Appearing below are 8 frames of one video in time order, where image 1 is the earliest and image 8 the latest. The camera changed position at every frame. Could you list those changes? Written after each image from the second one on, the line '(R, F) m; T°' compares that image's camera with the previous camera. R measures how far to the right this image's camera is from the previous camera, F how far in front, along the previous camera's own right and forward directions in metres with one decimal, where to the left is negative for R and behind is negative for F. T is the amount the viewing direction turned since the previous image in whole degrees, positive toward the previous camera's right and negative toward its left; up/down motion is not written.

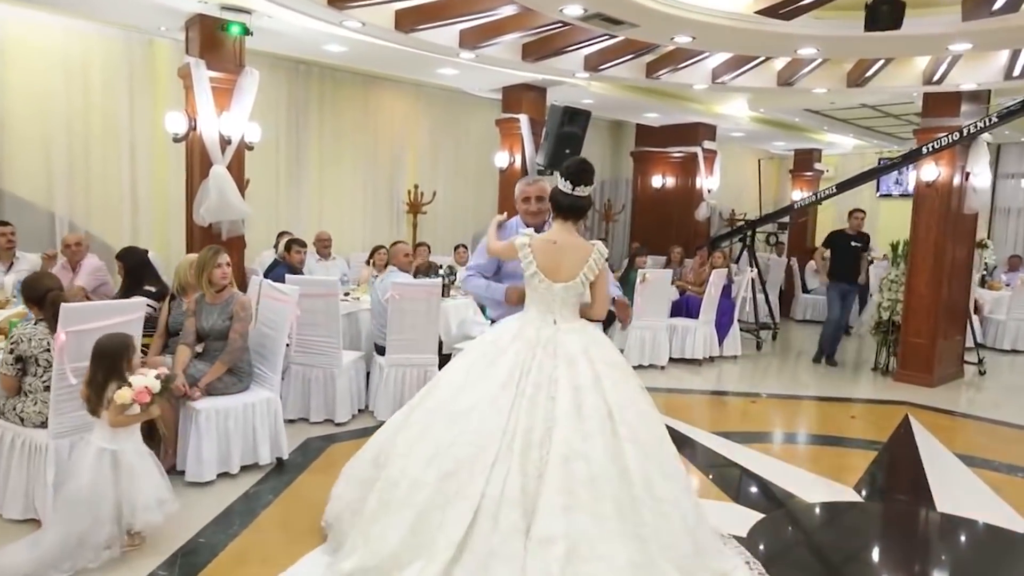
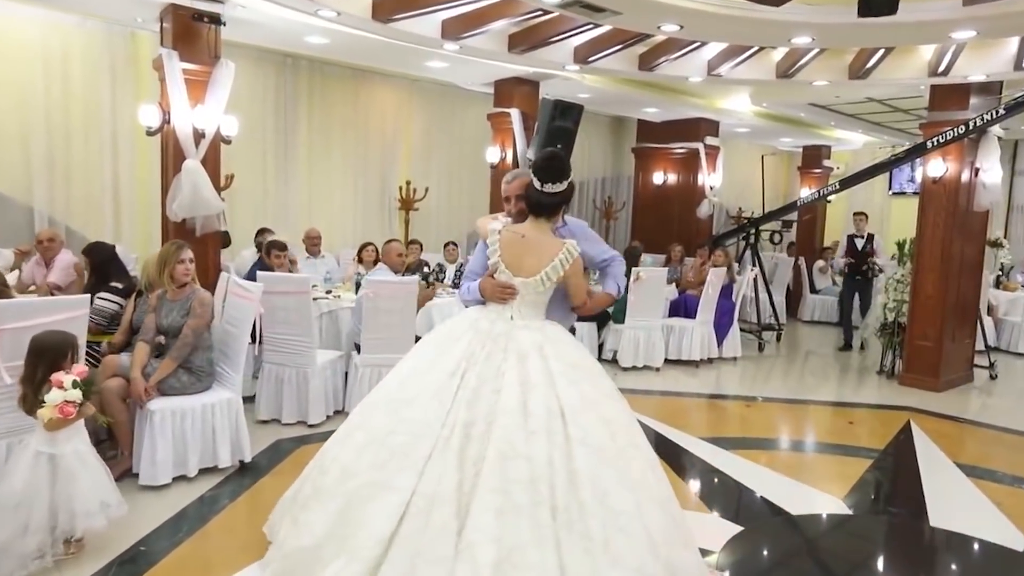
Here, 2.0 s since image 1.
(+0.2, +0.2) m; -1°
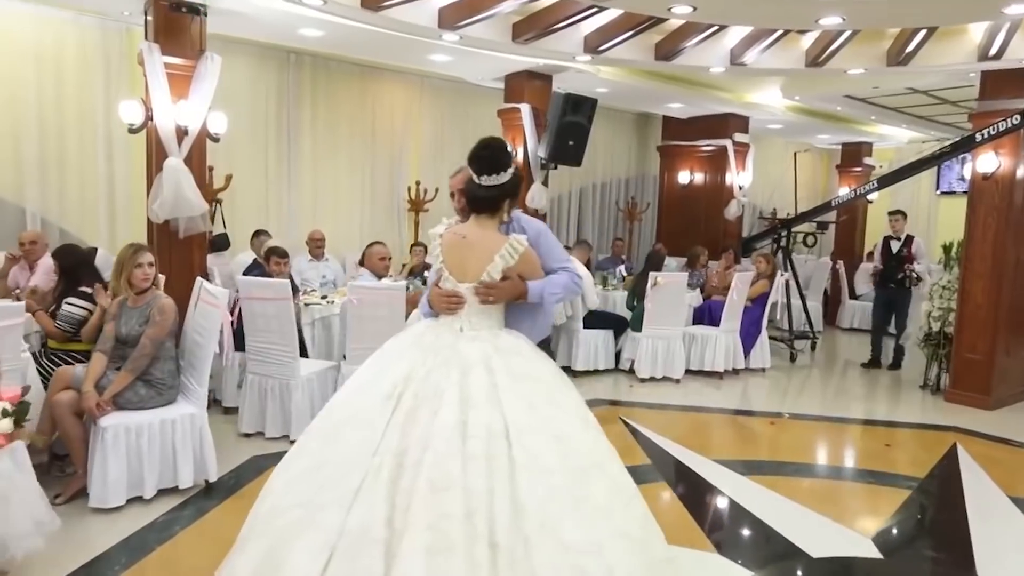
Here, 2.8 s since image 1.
(+0.3, +0.4) m; -3°
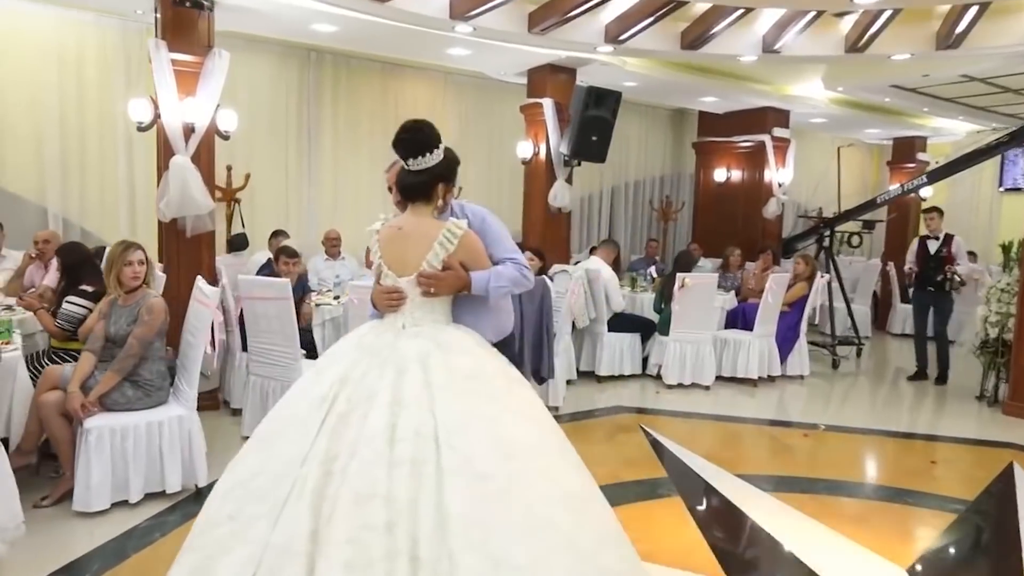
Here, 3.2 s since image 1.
(+0.2, +0.2) m; -4°
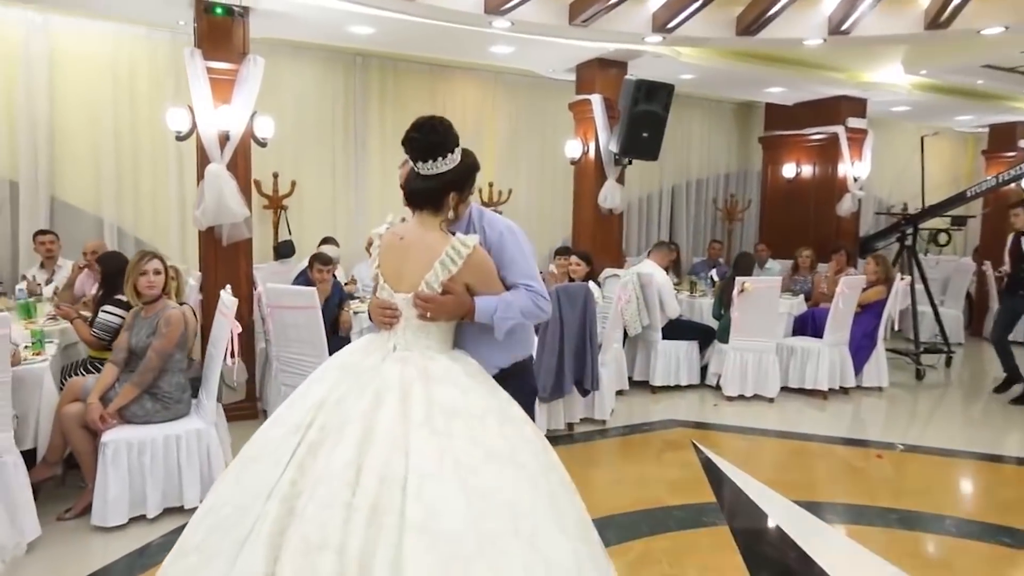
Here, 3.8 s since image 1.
(+0.2, +0.3) m; -6°
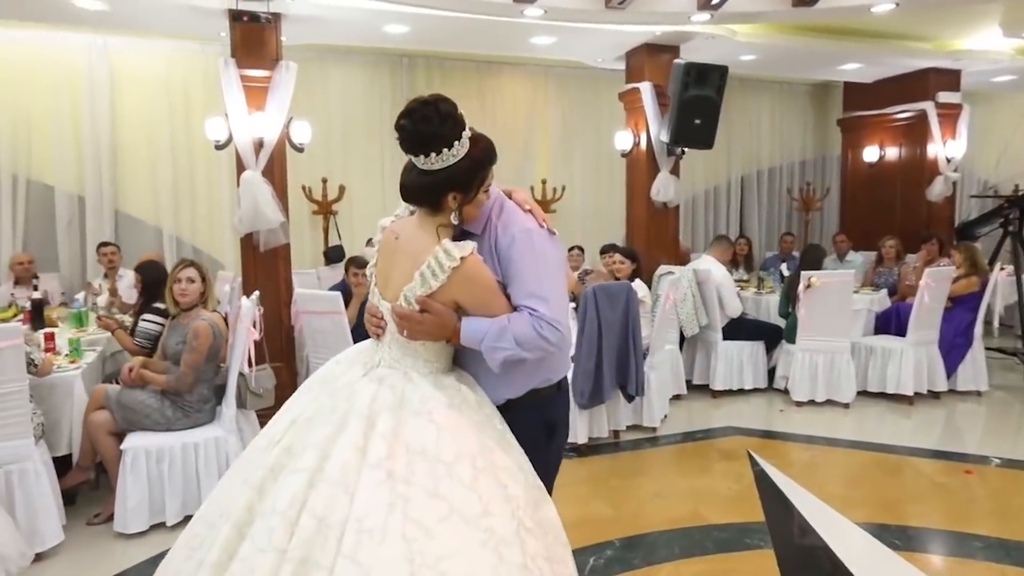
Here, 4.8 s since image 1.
(+0.3, +0.2) m; -7°
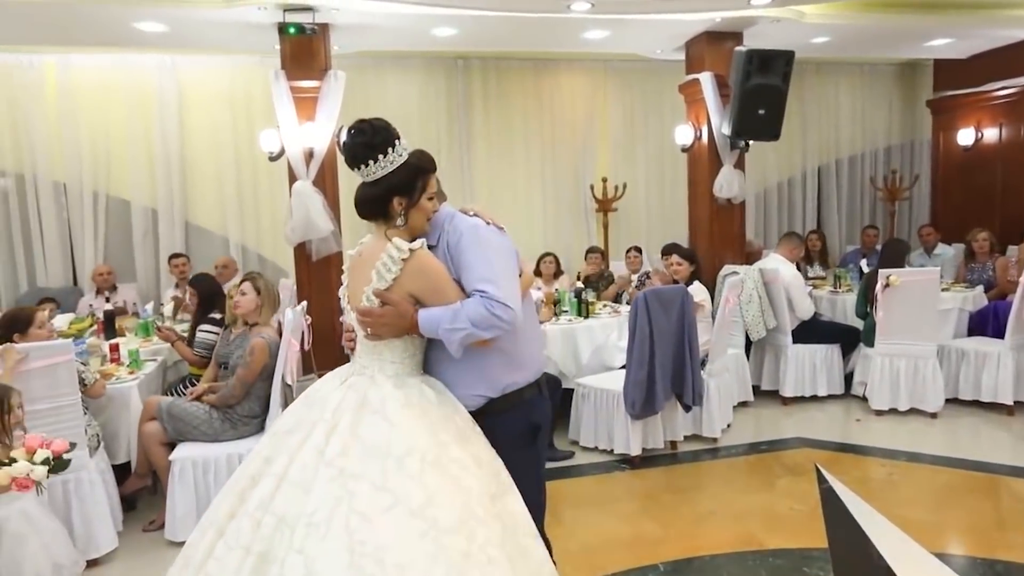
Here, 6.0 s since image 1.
(+0.2, +0.1) m; -7°
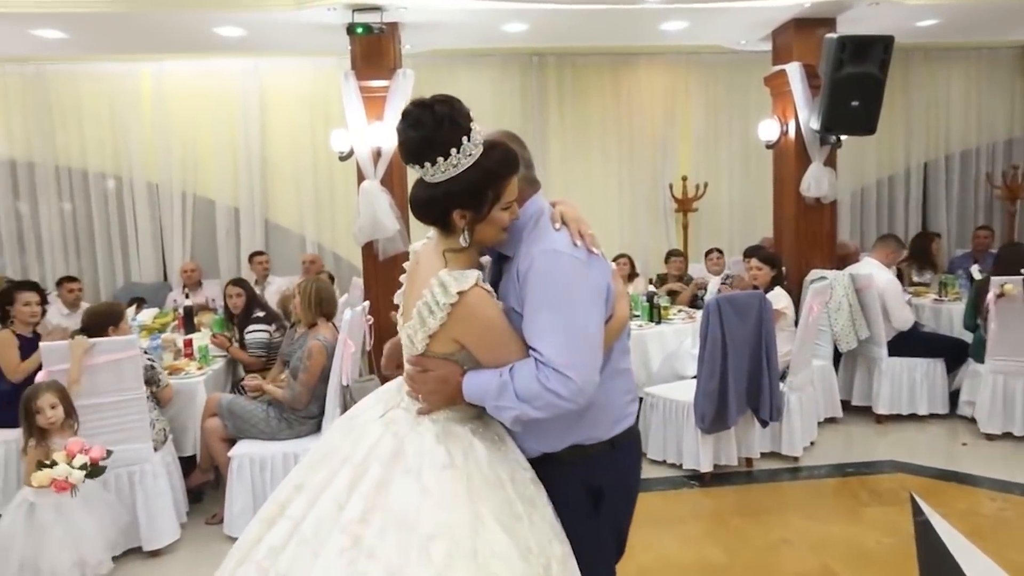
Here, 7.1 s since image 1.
(+0.1, +0.1) m; -7°
